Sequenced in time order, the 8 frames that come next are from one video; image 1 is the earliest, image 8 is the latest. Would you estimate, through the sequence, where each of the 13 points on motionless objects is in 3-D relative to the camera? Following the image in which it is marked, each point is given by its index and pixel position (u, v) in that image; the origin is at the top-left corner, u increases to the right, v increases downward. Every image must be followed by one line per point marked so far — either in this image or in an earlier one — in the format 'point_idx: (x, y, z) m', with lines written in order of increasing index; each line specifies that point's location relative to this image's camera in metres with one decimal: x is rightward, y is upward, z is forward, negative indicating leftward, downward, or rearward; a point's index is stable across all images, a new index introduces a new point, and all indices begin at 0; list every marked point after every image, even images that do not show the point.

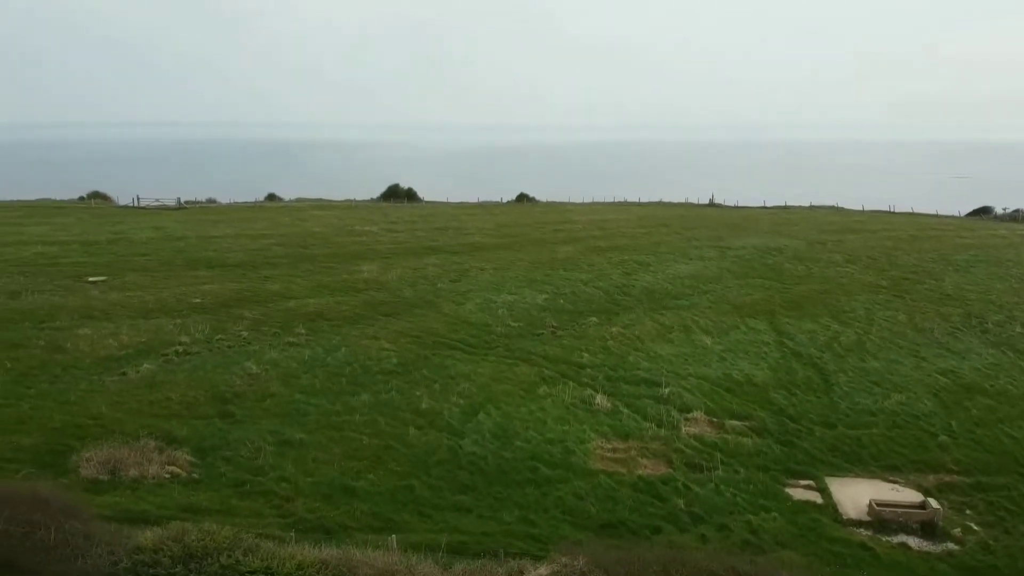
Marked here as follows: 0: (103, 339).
0: (-9.8, -1.2, +19.1) m
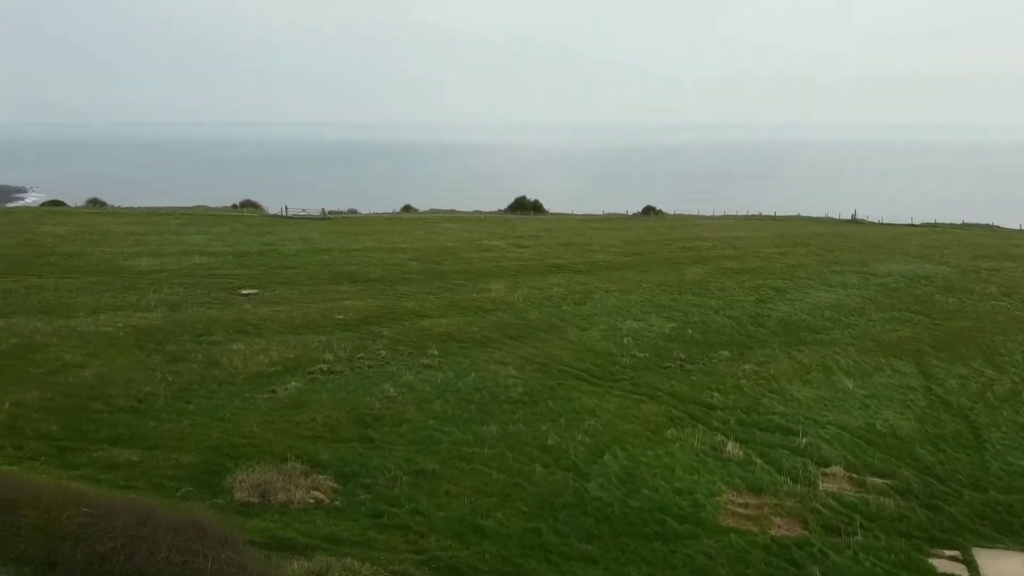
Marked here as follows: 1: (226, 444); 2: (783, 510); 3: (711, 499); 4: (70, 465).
0: (-6.6, -1.7, +20.4) m
1: (-5.5, -3.0, +15.4) m
2: (+5.5, -4.5, +16.2) m
3: (+3.9, -4.2, +15.8) m
4: (-7.8, -3.1, +14.0) m
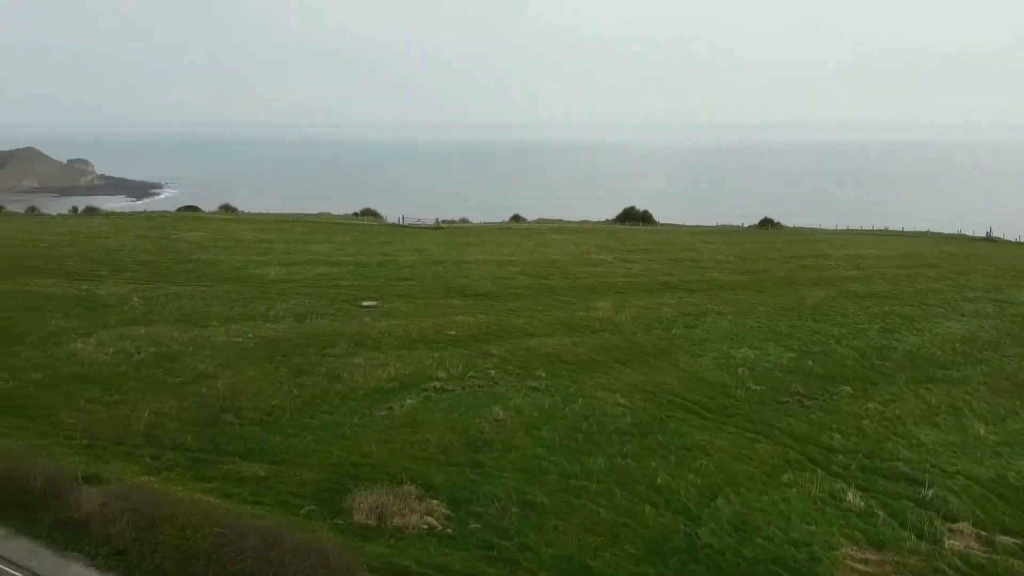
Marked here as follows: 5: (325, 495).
0: (-3.7, -2.1, +21.1) m
1: (-3.4, -3.5, +16.0) m
2: (+7.6, -5.4, +15.4) m
3: (+6.0, -5.1, +15.2) m
4: (-5.8, -3.5, +14.9) m
5: (-3.5, -3.8, +14.8) m
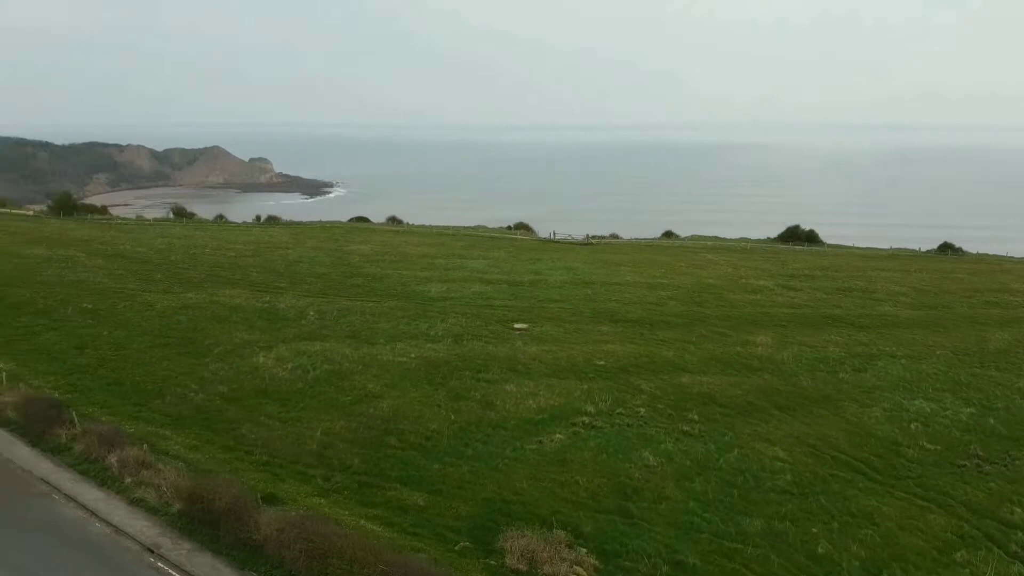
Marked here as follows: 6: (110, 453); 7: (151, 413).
0: (+0.3, -3.0, +21.5) m
1: (-0.3, -4.3, +16.4) m
2: (+10.3, -6.9, +13.8) m
3: (+8.7, -6.4, +13.9) m
4: (-2.9, -4.2, +15.7) m
5: (-0.7, -4.7, +15.2) m
6: (-7.9, -3.3, +15.6) m
7: (-8.2, -2.8, +18.0) m
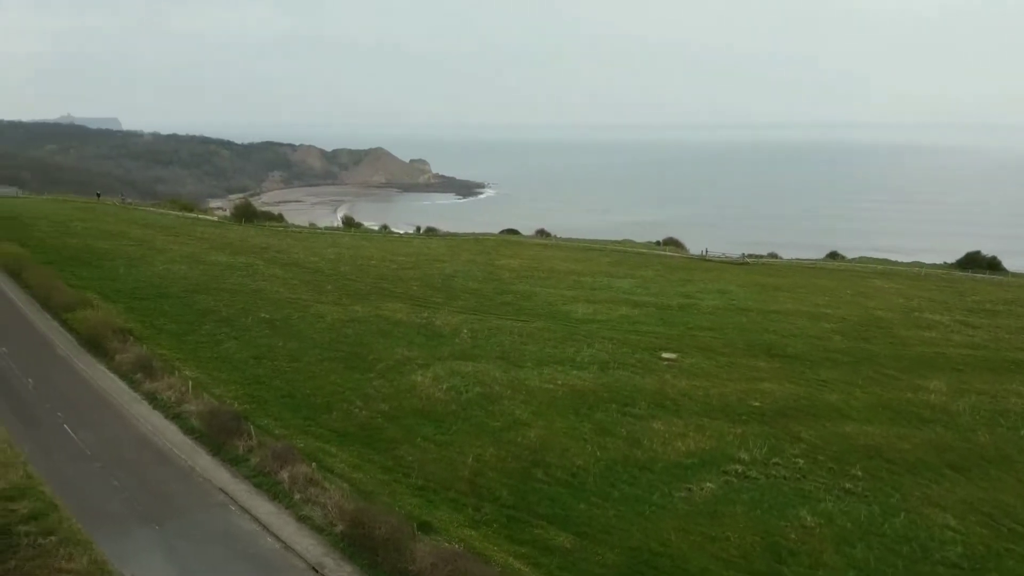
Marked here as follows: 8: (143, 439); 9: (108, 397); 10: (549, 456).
0: (+4.3, -4.0, +21.1) m
1: (+2.7, -5.3, +16.1) m
2: (+12.5, -8.4, +11.8) m
3: (+11.0, -7.9, +12.2) m
4: (+0.1, -5.1, +16.0) m
5: (+2.1, -5.6, +15.1) m
6: (-4.8, -3.8, +16.7) m
7: (-4.7, -3.4, +19.2) m
8: (-8.3, -3.4, +18.0) m
9: (-10.0, -2.7, +19.7) m
10: (+0.9, -4.1, +19.1) m
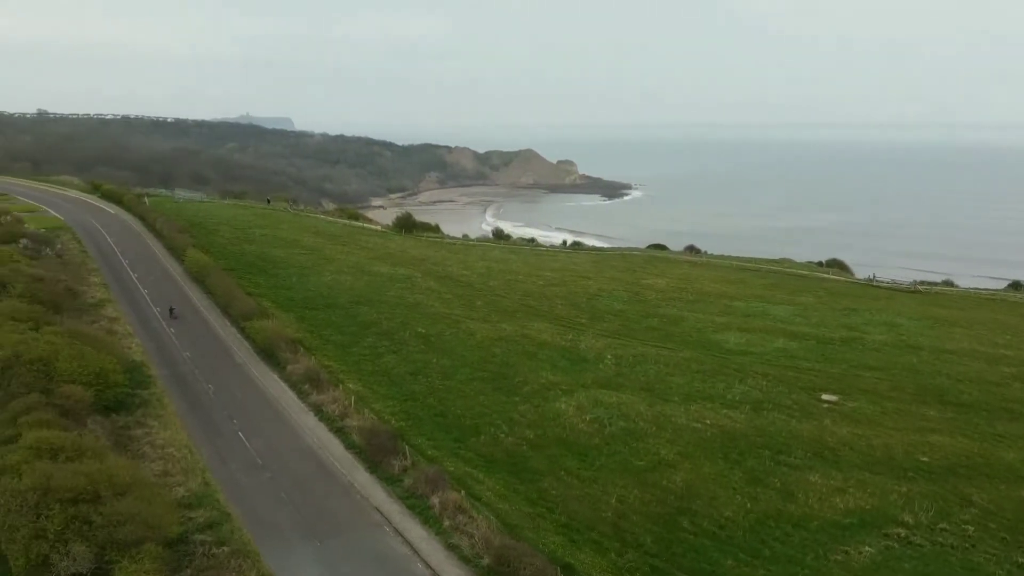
0: (+8.0, -5.2, +20.0) m
1: (+5.5, -6.4, +15.5) m
2: (+14.2, -10.0, +9.5) m
3: (+12.9, -9.4, +10.1) m
4: (+2.9, -6.0, +15.8) m
5: (+4.7, -6.7, +14.5) m
6: (-1.7, -4.5, +17.4) m
7: (-1.1, -4.1, +19.8) m
8: (-4.9, -3.9, +19.2) m
9: (-6.2, -3.1, +21.2) m
10: (+4.3, -5.1, +18.7) m
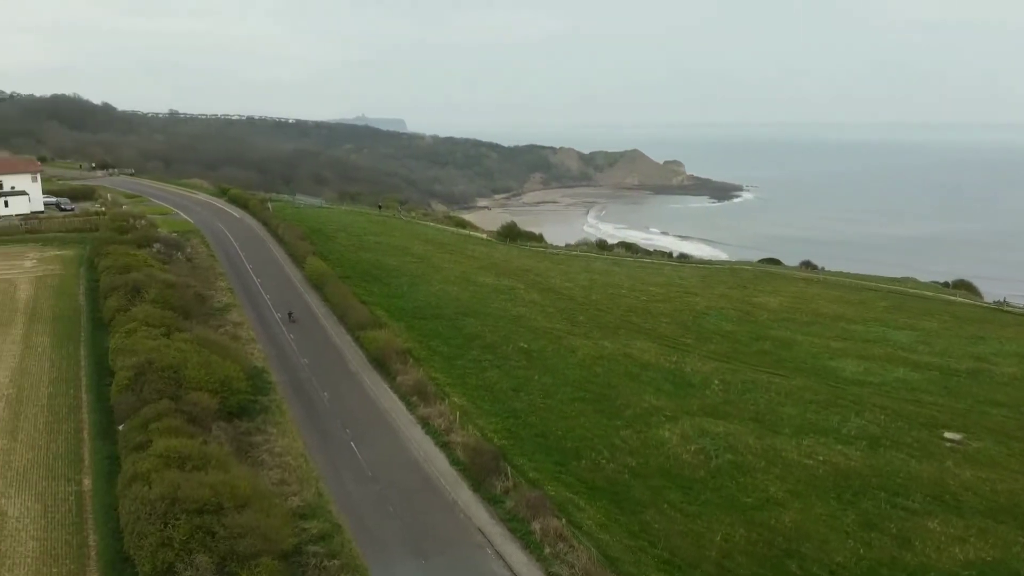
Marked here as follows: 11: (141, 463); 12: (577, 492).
0: (+10.5, -6.1, +19.0) m
1: (+7.4, -7.2, +14.8) m
2: (+15.1, -11.1, +7.7) m
3: (+13.9, -10.5, +8.5) m
4: (+4.9, -6.8, +15.4) m
5: (+6.5, -7.5, +13.9) m
6: (+0.5, -5.1, +17.5) m
7: (+1.4, -4.7, +19.8) m
8: (-2.4, -4.4, +19.7) m
9: (-3.4, -3.6, +21.9) m
10: (+6.7, -5.9, +18.1) m
11: (-7.3, -3.5, +15.6) m
12: (+1.6, -4.9, +19.2) m
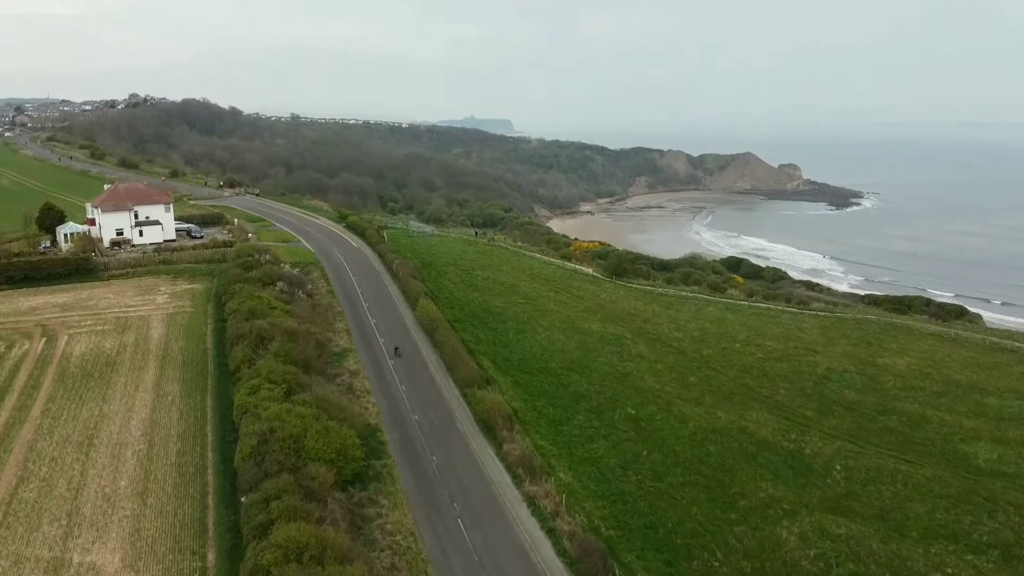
0: (+12.8, -8.9, +17.3) m
1: (+9.2, -9.9, +13.6) m
2: (+15.9, -14.3, +5.7) m
3: (+14.8, -13.5, +6.7) m
4: (+6.8, -9.3, +14.5) m
5: (+8.2, -10.1, +12.8) m
6: (+2.9, -7.4, +17.1) m
7: (+4.1, -7.0, +19.2) m
8: (+0.3, -6.5, +19.6) m
9: (-0.4, -5.6, +21.9) m
10: (+9.0, -8.5, +16.9) m
11: (-5.0, -5.4, +16.2) m
12: (+4.1, -7.2, +18.6) m
